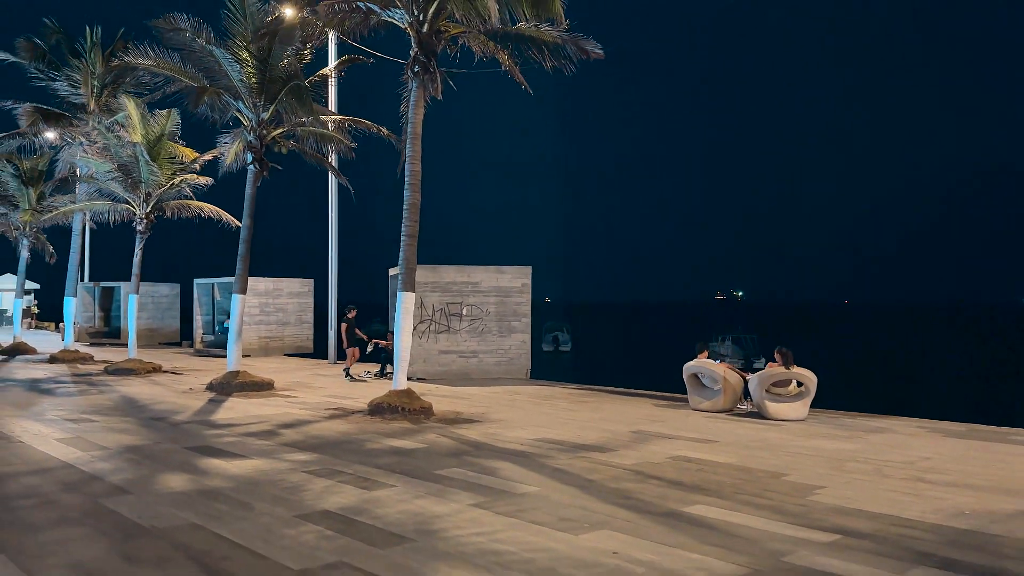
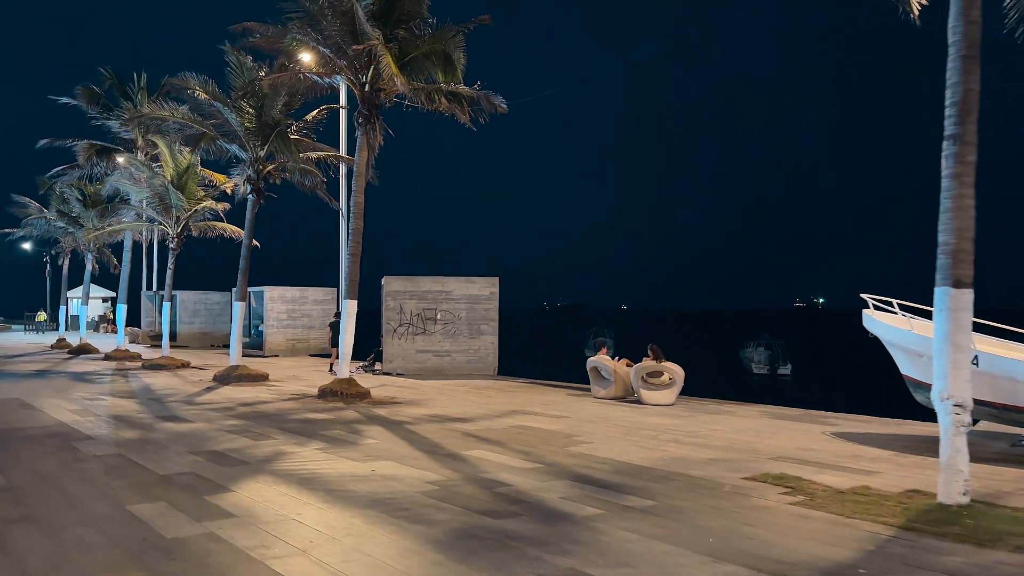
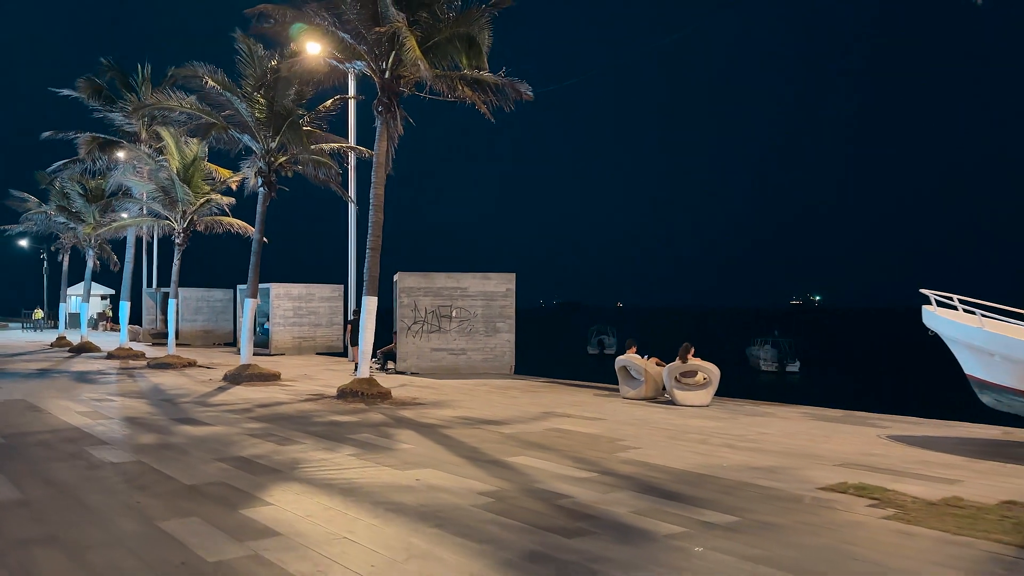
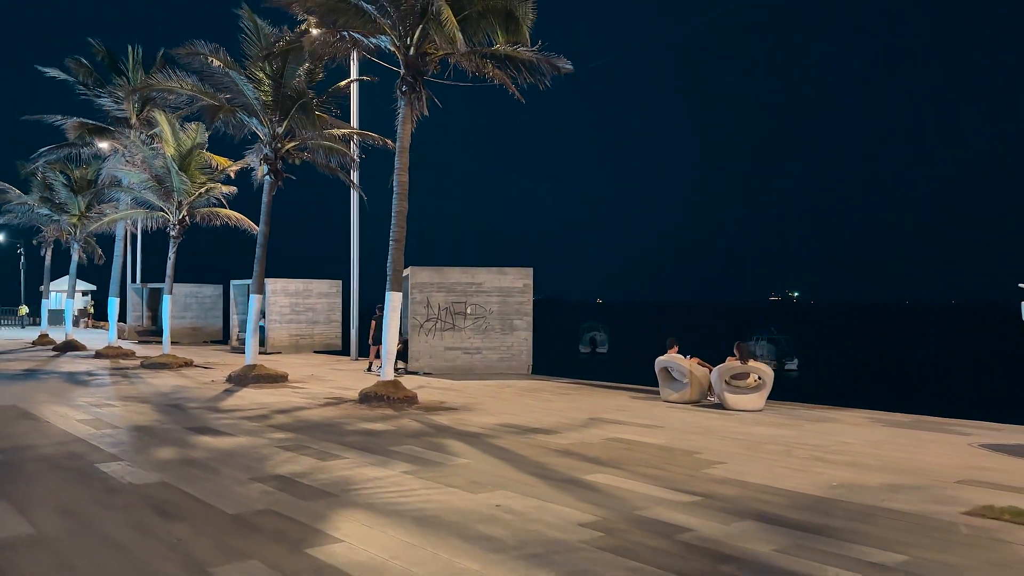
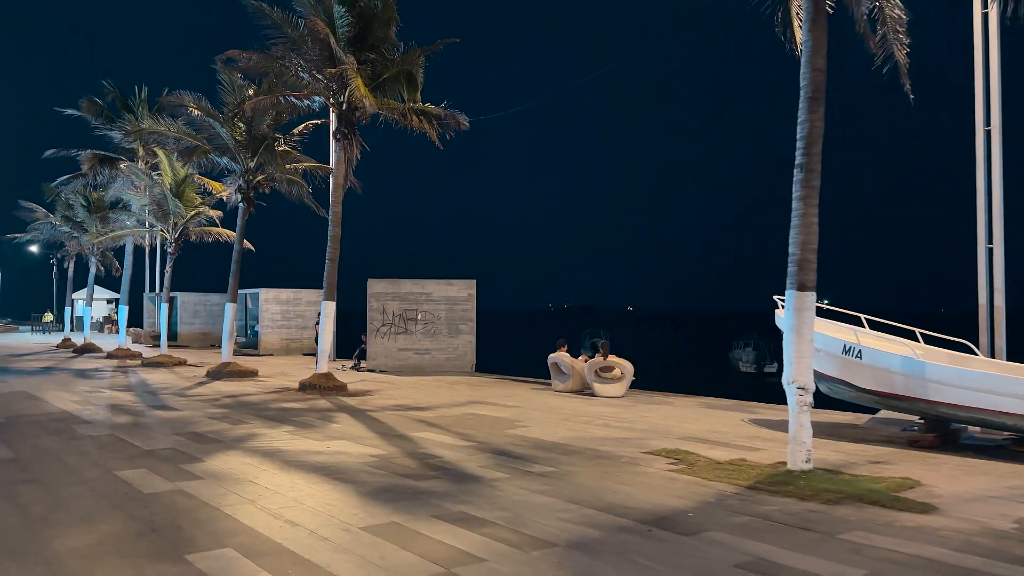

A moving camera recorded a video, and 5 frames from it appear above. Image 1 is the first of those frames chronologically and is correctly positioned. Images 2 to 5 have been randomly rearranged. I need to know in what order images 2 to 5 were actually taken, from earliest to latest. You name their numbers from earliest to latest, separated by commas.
4, 3, 2, 5
